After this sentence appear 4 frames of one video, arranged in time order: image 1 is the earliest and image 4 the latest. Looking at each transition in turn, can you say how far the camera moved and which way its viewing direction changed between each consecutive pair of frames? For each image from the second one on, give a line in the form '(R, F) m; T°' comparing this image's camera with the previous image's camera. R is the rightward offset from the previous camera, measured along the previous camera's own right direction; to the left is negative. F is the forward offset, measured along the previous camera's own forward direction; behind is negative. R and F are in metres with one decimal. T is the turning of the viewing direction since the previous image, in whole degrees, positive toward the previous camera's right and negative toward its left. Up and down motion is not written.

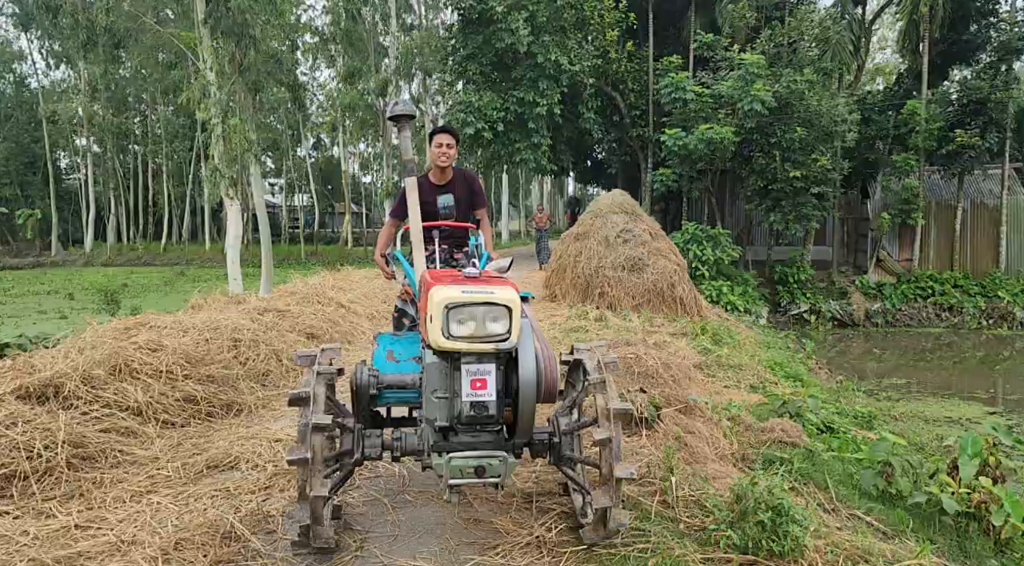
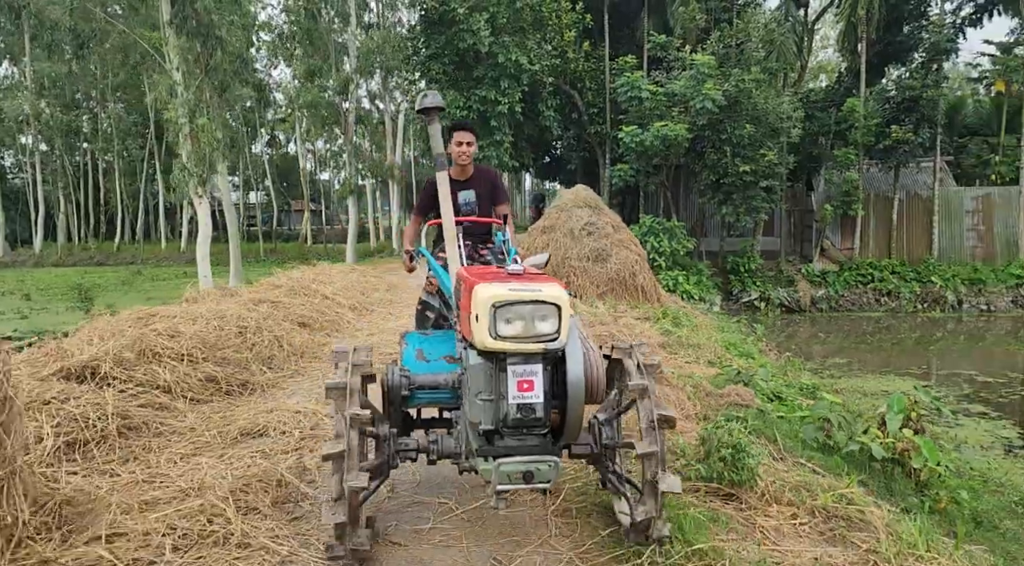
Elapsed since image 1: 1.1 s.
(-0.2, -0.5) m; +3°
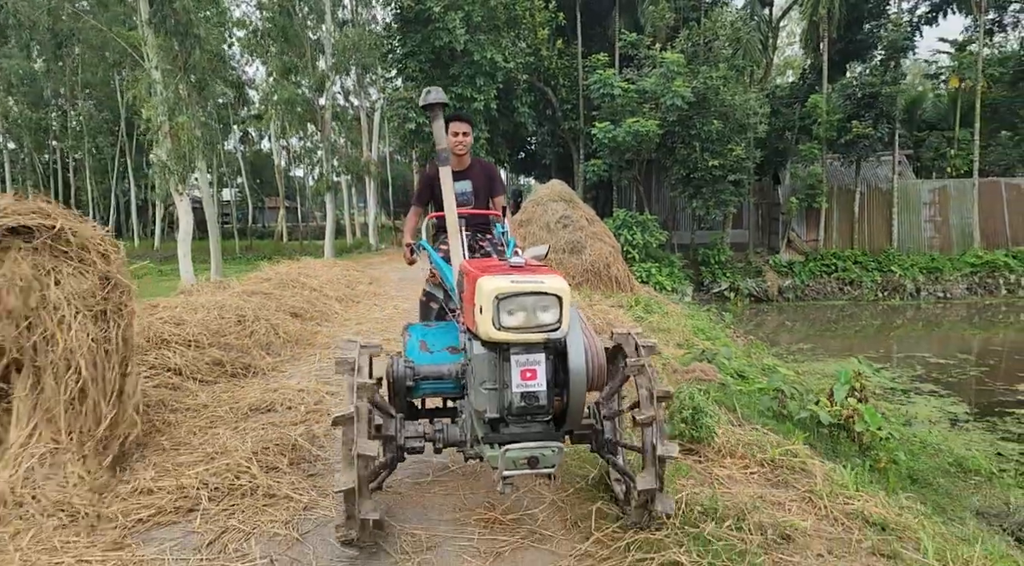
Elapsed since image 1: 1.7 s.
(-0.1, -0.4) m; +2°
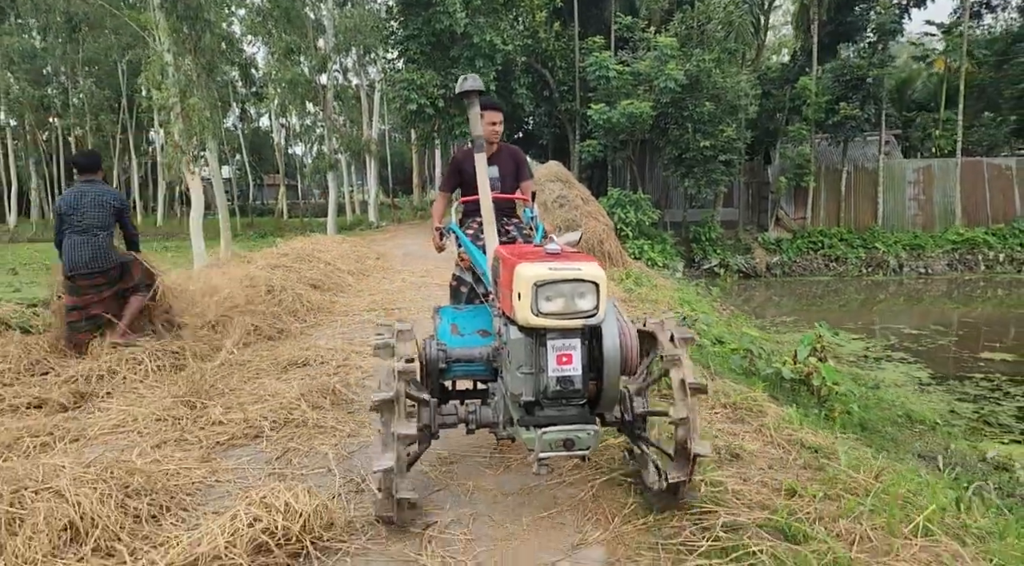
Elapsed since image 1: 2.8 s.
(0.0, -0.7) m; 0°
